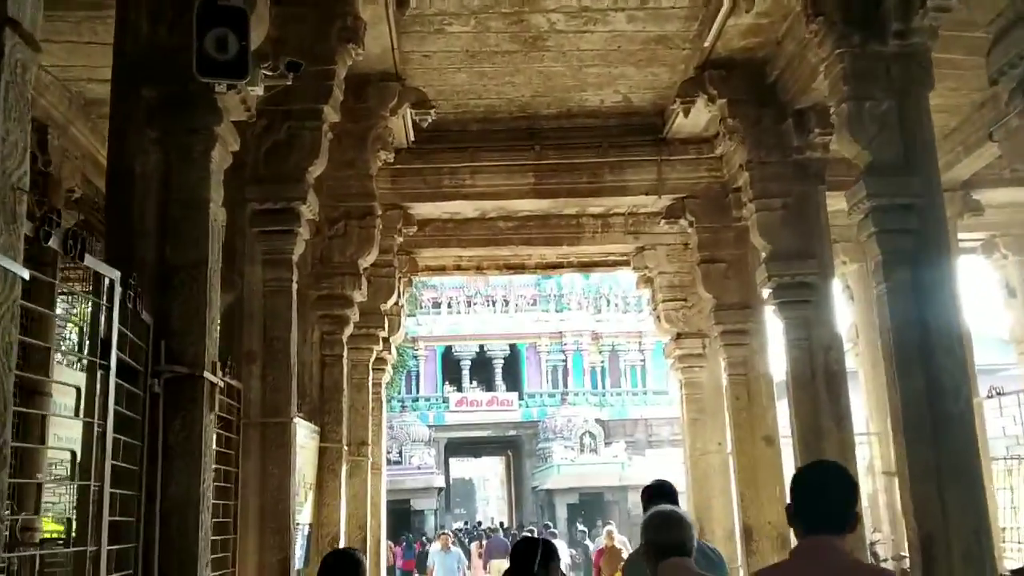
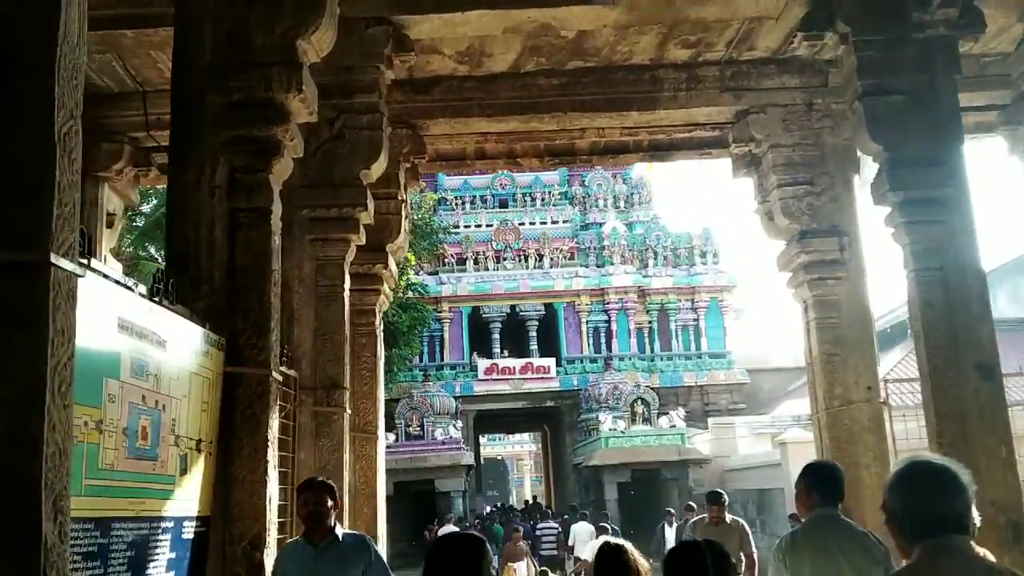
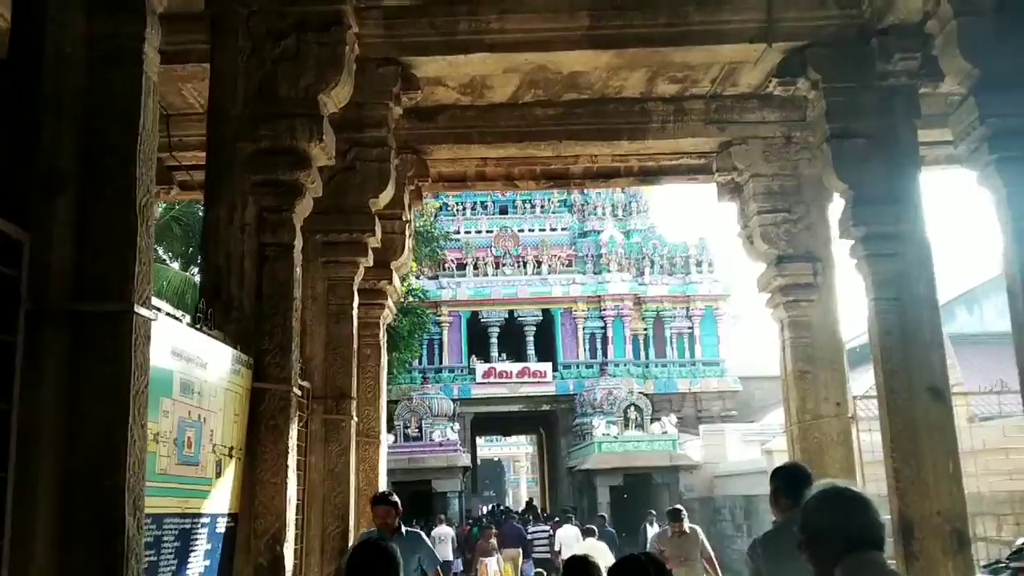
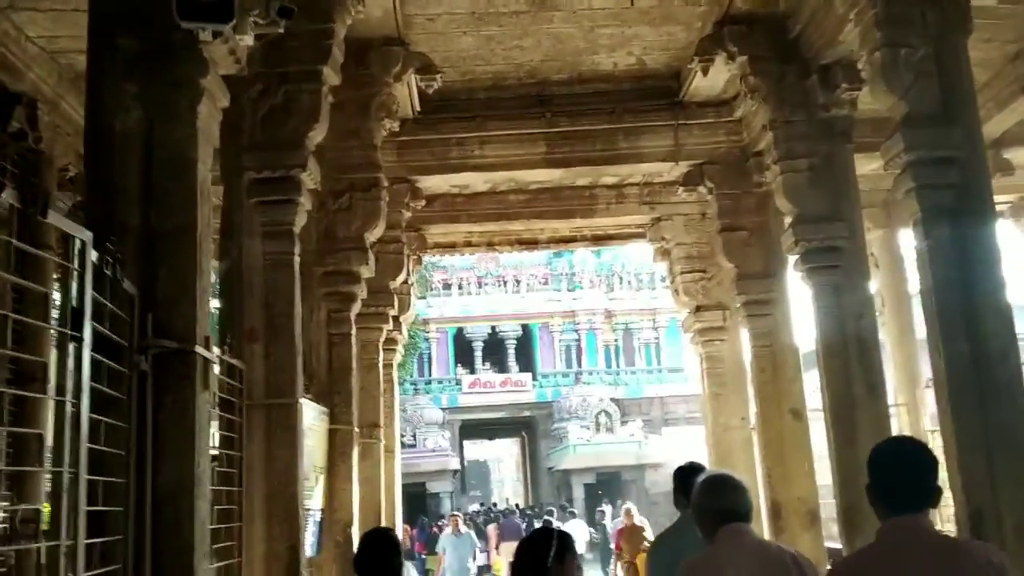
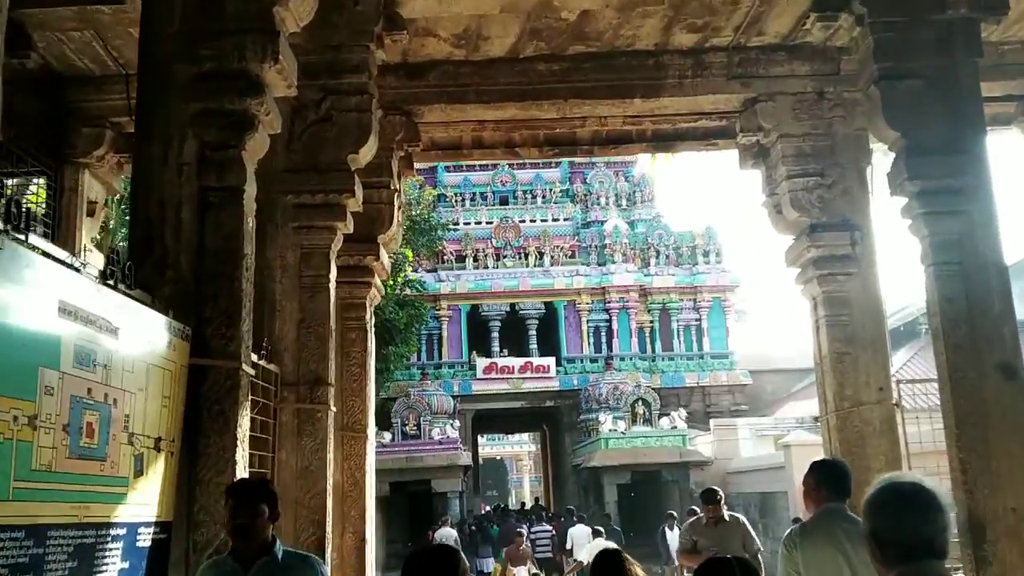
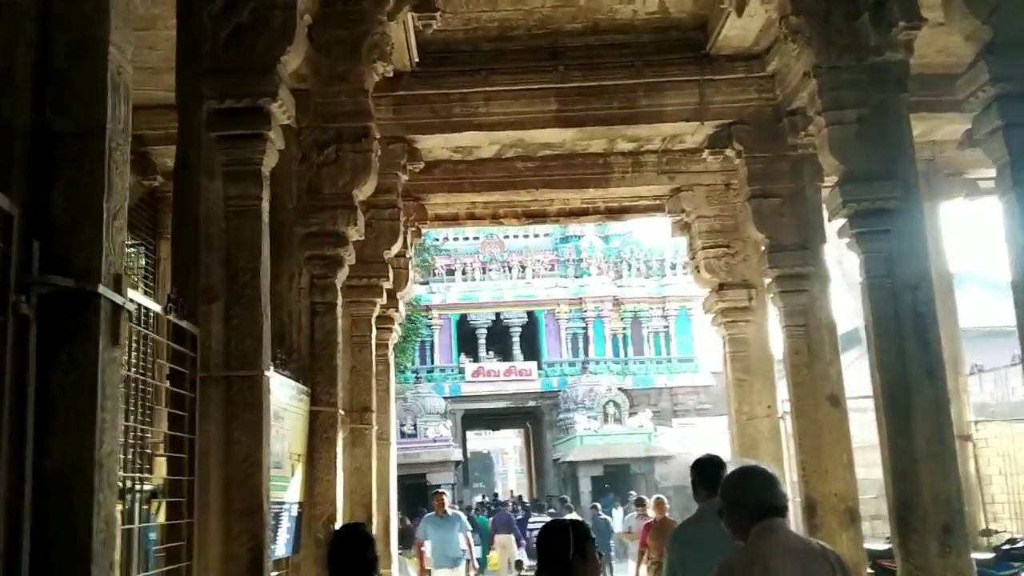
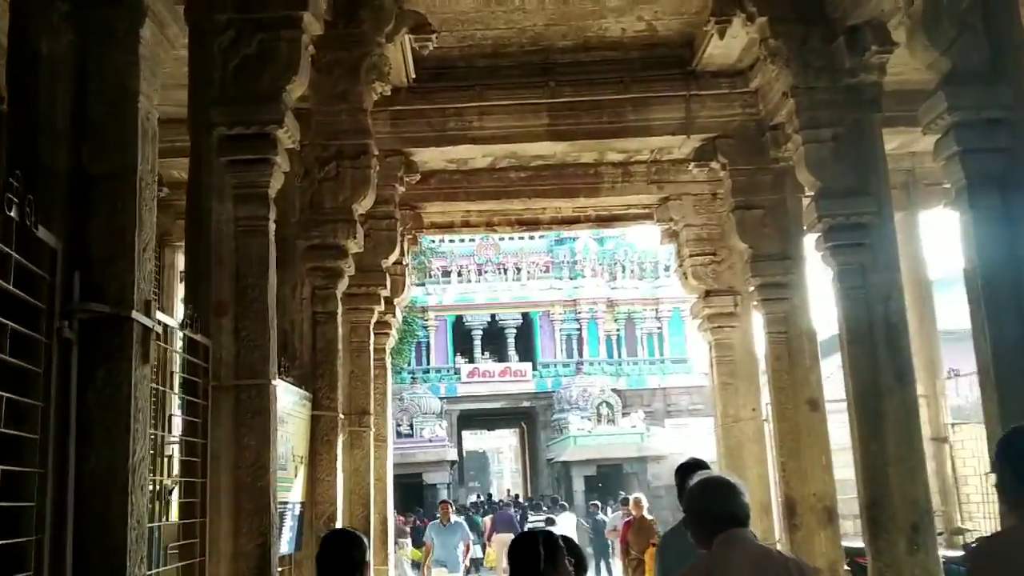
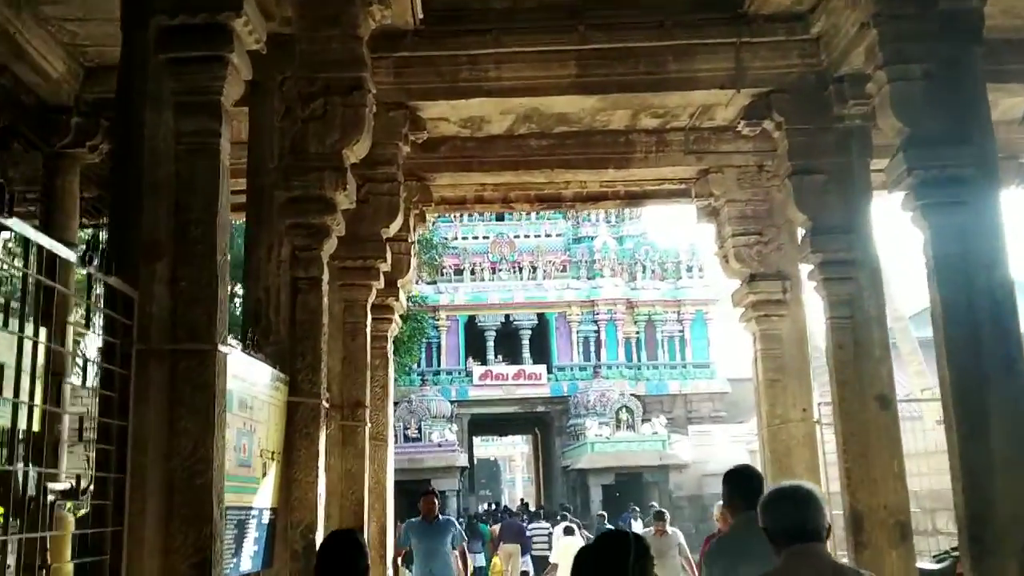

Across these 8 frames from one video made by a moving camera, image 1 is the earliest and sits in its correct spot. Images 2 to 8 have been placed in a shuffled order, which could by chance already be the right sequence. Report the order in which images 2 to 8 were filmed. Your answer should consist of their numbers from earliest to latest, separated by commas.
4, 7, 6, 8, 3, 2, 5
